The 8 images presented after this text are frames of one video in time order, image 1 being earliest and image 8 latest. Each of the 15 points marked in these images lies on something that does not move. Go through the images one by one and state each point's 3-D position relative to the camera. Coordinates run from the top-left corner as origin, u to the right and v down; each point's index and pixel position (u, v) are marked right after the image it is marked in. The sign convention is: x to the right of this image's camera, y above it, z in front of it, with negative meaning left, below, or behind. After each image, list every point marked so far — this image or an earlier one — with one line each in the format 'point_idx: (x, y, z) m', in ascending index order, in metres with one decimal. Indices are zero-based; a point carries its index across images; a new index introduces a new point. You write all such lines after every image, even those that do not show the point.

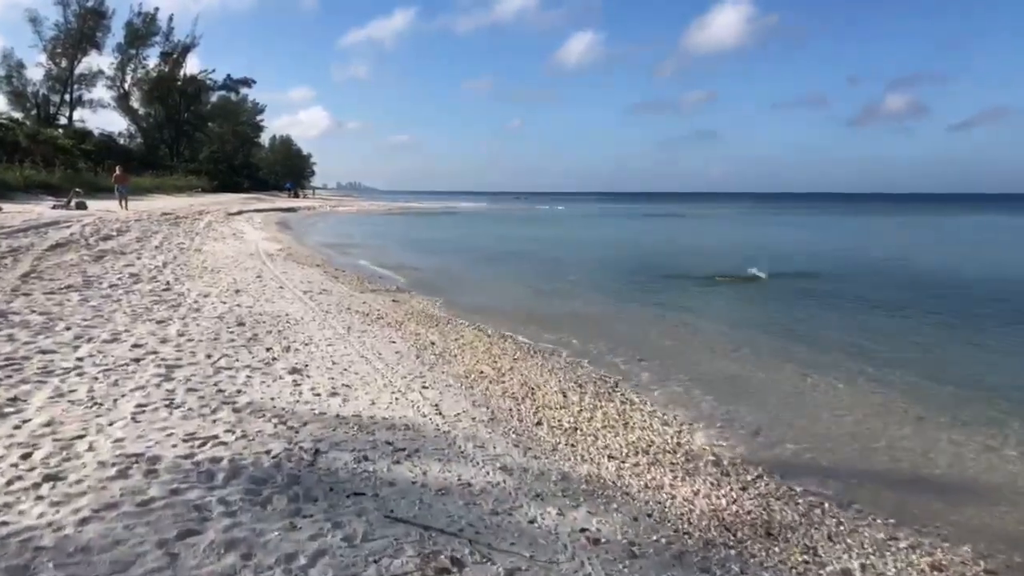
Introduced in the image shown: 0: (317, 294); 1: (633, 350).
0: (-4.5, -0.1, +17.8) m
1: (+2.1, -1.1, +13.3) m
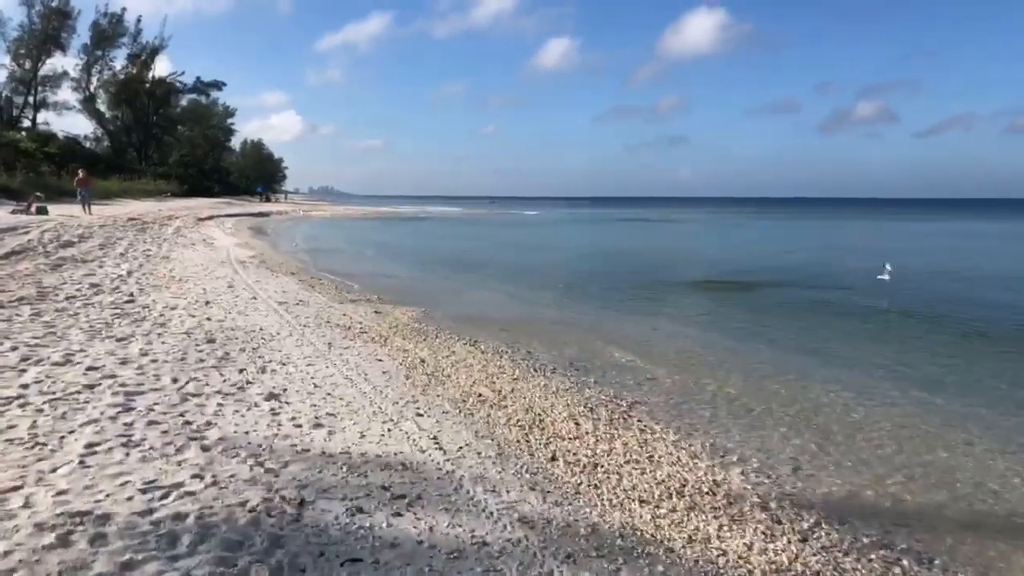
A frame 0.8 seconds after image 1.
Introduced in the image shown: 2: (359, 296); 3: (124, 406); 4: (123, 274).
0: (-4.7, -0.4, +16.6) m
1: (+2.1, -1.2, +12.4) m
2: (-3.9, -0.2, +19.9) m
3: (-4.0, -1.2, +8.0) m
4: (-10.0, +0.4, +20.0) m
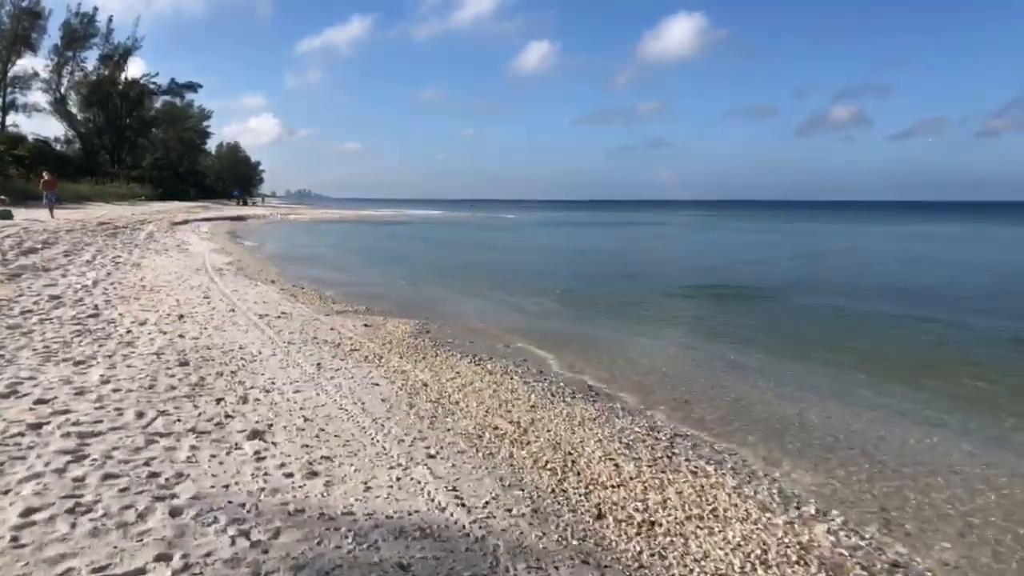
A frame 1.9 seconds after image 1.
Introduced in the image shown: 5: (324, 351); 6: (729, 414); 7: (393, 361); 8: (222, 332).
0: (-4.7, -0.6, +15.2) m
1: (+2.2, -1.4, +11.1) m
2: (-3.9, -0.4, +18.5) m
3: (-3.7, -1.4, +6.6) m
4: (-10.1, +0.1, +18.5) m
5: (-3.0, -1.0, +12.3) m
6: (+2.7, -1.6, +9.7) m
7: (-1.8, -1.1, +11.9) m
8: (-4.9, -0.8, +13.2) m
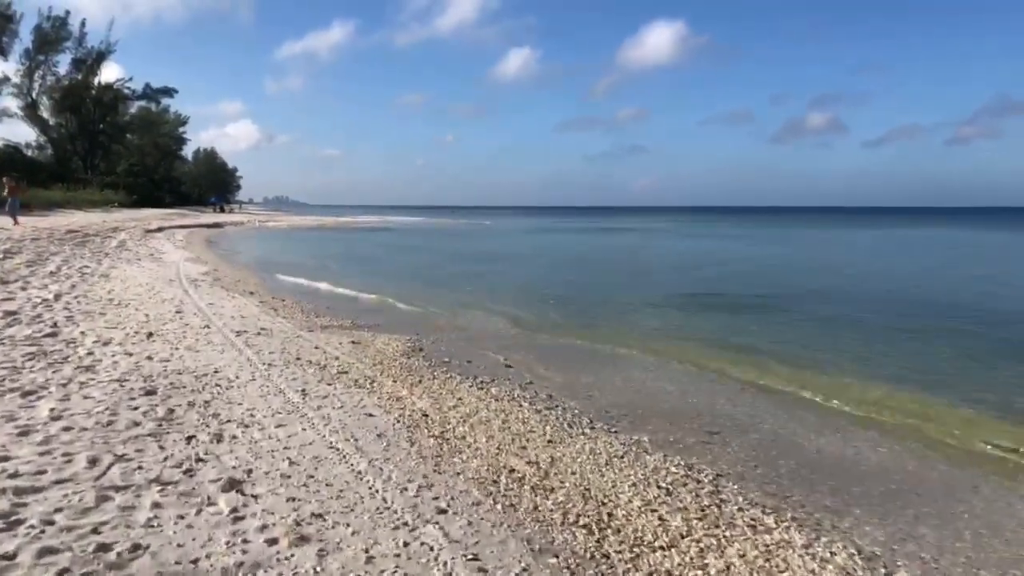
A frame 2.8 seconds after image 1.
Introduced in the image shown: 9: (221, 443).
0: (-4.7, -0.9, +14.0) m
1: (+2.3, -1.6, +10.0) m
2: (-4.0, -0.7, +17.2) m
3: (-3.5, -1.6, +5.3) m
4: (-10.1, -0.2, +17.1) m
5: (-2.9, -1.2, +11.1) m
6: (+2.9, -1.8, +8.7) m
7: (-1.7, -1.3, +10.7) m
8: (-4.9, -1.0, +11.9) m
9: (-2.9, -1.5, +7.6) m
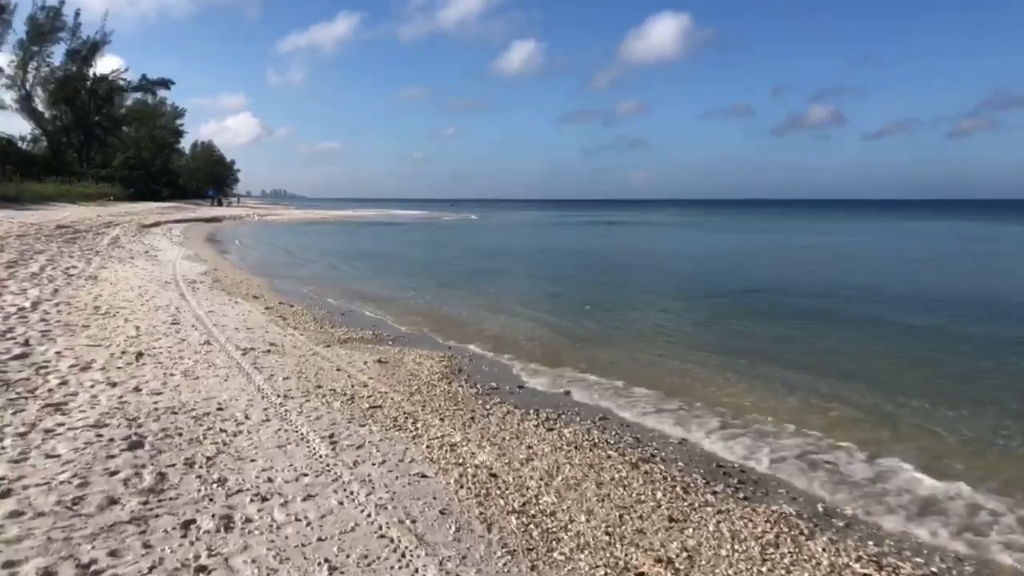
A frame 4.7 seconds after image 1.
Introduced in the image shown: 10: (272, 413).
0: (-3.8, -1.0, +11.8) m
1: (+3.2, -1.8, +7.9) m
2: (-3.2, -0.8, +15.1) m
3: (-2.6, -1.8, +3.2) m
4: (-9.3, -0.3, +14.9) m
5: (-2.1, -1.4, +8.9) m
6: (+3.7, -2.0, +6.5) m
7: (-0.9, -1.5, +8.5) m
8: (-4.0, -1.2, +9.8) m
9: (-2.0, -1.7, +5.5) m
10: (-2.7, -1.4, +8.6) m
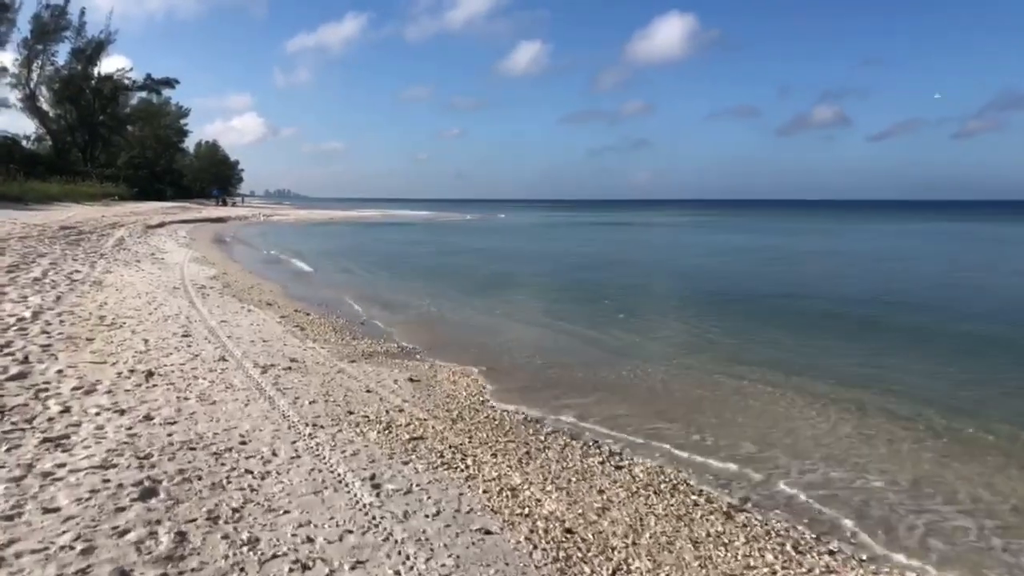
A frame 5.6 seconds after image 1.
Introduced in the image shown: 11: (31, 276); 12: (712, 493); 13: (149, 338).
0: (-3.2, -1.2, +10.8) m
1: (+3.8, -2.0, +6.8) m
2: (-2.5, -1.0, +14.0) m
3: (-2.0, -2.0, +2.2) m
4: (-8.7, -0.5, +13.9) m
5: (-1.4, -1.6, +7.9) m
6: (+4.4, -2.1, +5.5) m
7: (-0.3, -1.7, +7.5) m
8: (-3.4, -1.3, +8.7) m
9: (-1.4, -1.9, +4.4) m
10: (-2.0, -1.6, +7.6) m
11: (-11.7, +0.3, +18.8) m
12: (+1.8, -1.8, +7.1) m
13: (-6.0, -0.8, +12.7) m
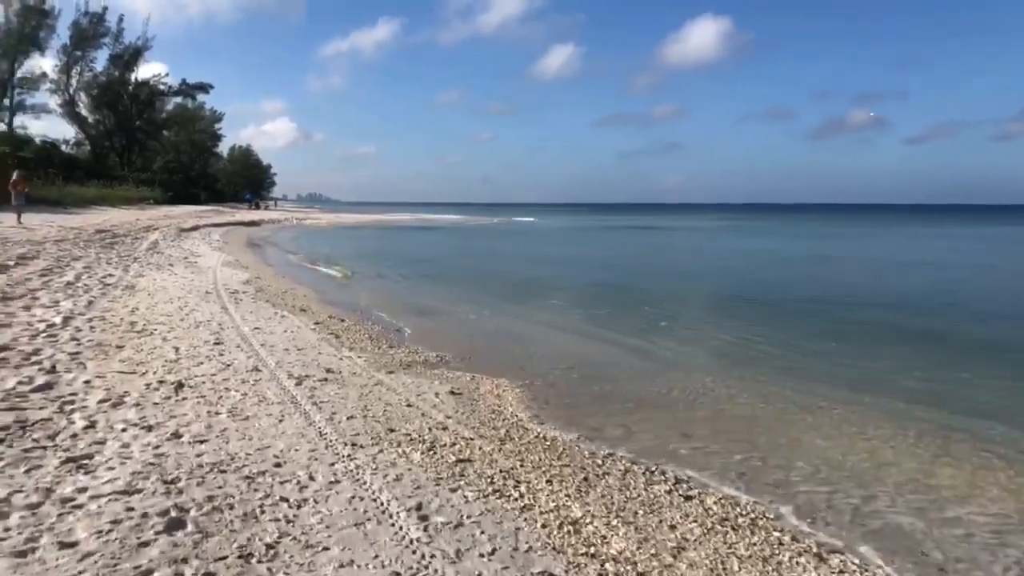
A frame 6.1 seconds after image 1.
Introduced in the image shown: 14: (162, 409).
0: (-2.5, -1.3, +10.2) m
1: (+4.3, -2.1, +6.0) m
2: (-1.8, -1.1, +13.4) m
3: (-1.7, -2.0, +1.5) m
4: (-7.9, -0.6, +13.5) m
5: (-0.9, -1.7, +7.3) m
6: (+4.8, -2.2, +4.6) m
7: (+0.3, -1.8, +6.8) m
8: (-2.8, -1.4, +8.2) m
9: (-1.0, -2.0, +3.8) m
10: (-1.5, -1.6, +6.9) m
11: (-10.7, +0.2, +18.5) m
12: (+2.3, -1.9, +6.4) m
13: (-5.2, -0.9, +12.2) m
14: (-3.9, -1.3, +8.6) m
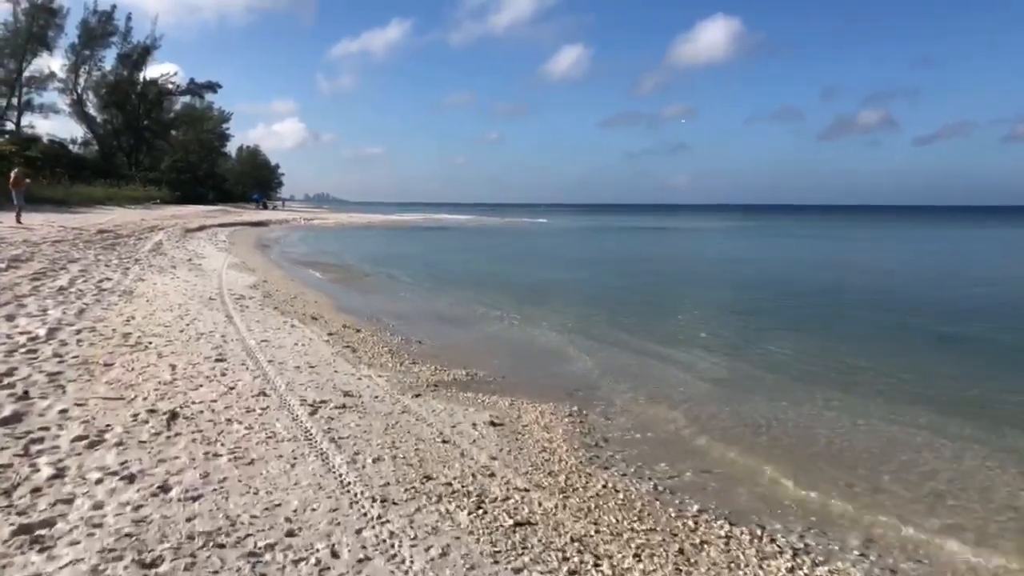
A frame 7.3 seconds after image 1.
0: (-2.0, -1.4, +8.7) m
1: (+4.8, -2.2, +4.4) m
2: (-1.1, -1.3, +11.9) m
3: (-1.2, -2.2, 0.0) m
4: (-7.3, -0.7, +12.0) m
5: (-0.4, -1.8, +5.7) m
6: (+5.3, -2.4, +3.0) m
7: (+0.8, -1.9, +5.3) m
8: (-2.3, -1.6, +6.6) m
9: (-0.5, -2.1, +2.2) m
10: (-1.0, -1.8, +5.4) m
11: (-10.1, +0.1, +17.1) m
12: (+2.9, -2.1, +4.8) m
13: (-4.6, -1.0, +10.7) m
14: (-3.3, -1.5, +7.1) m
